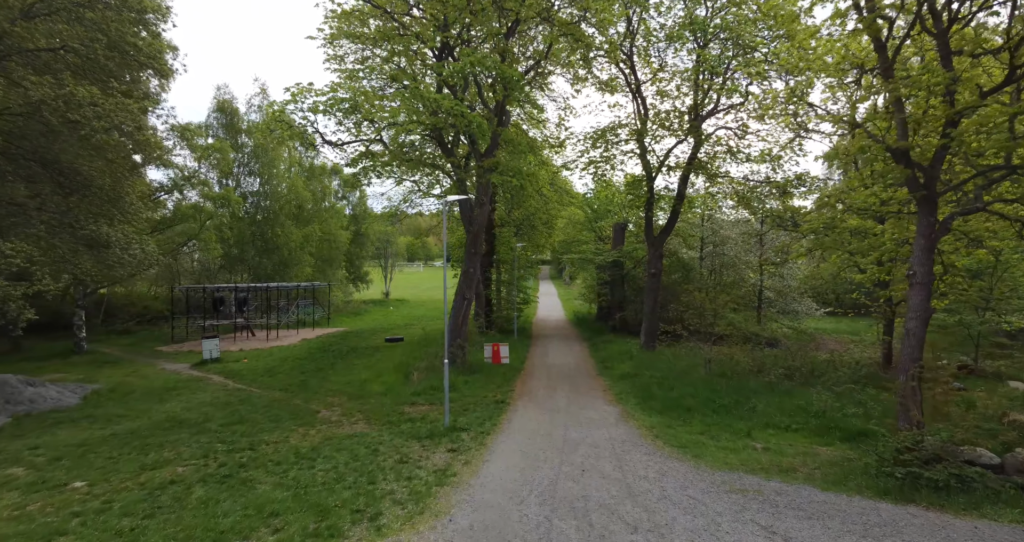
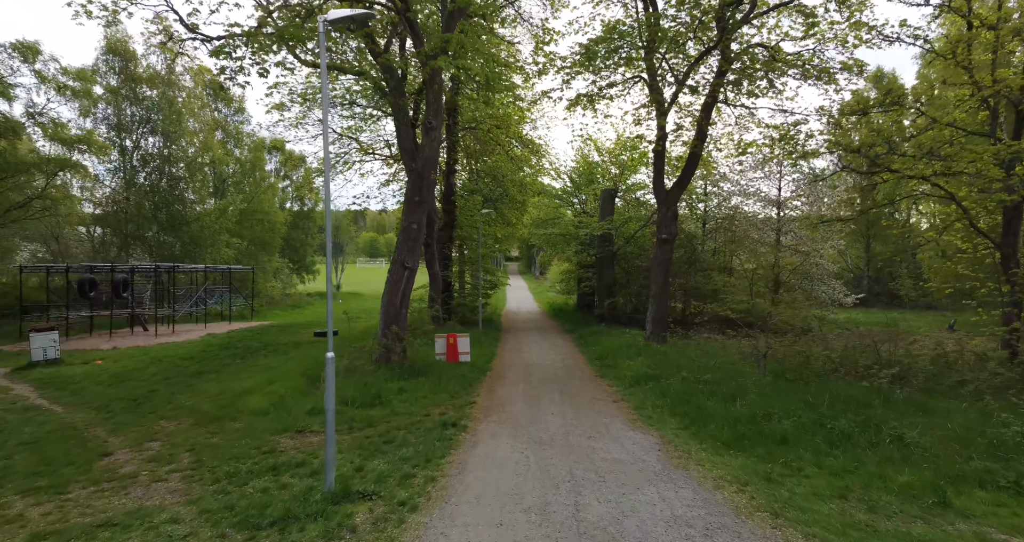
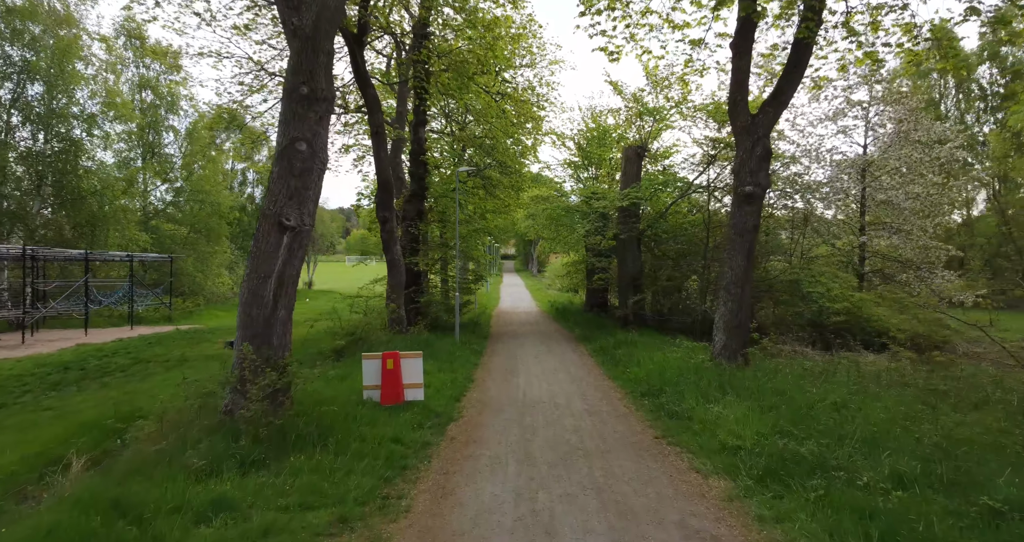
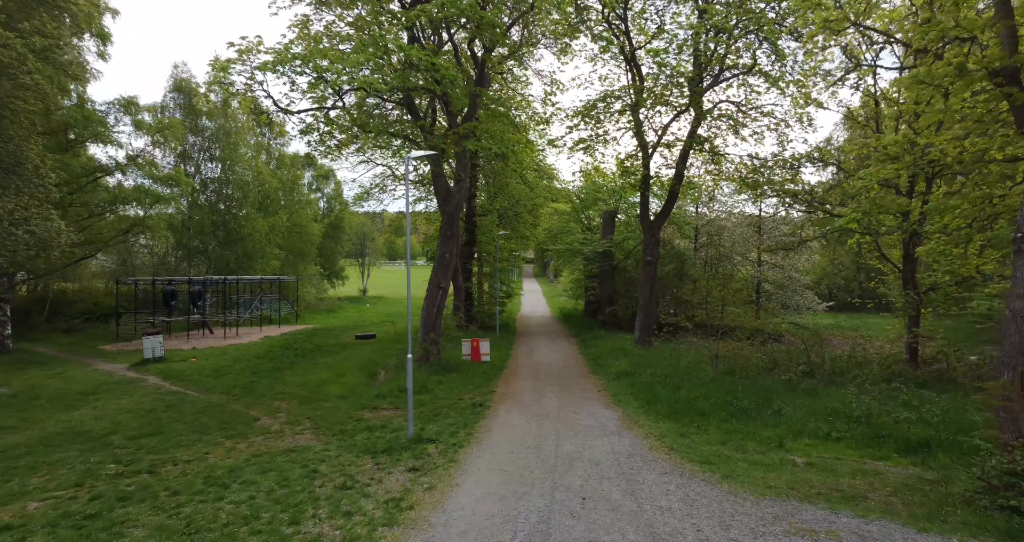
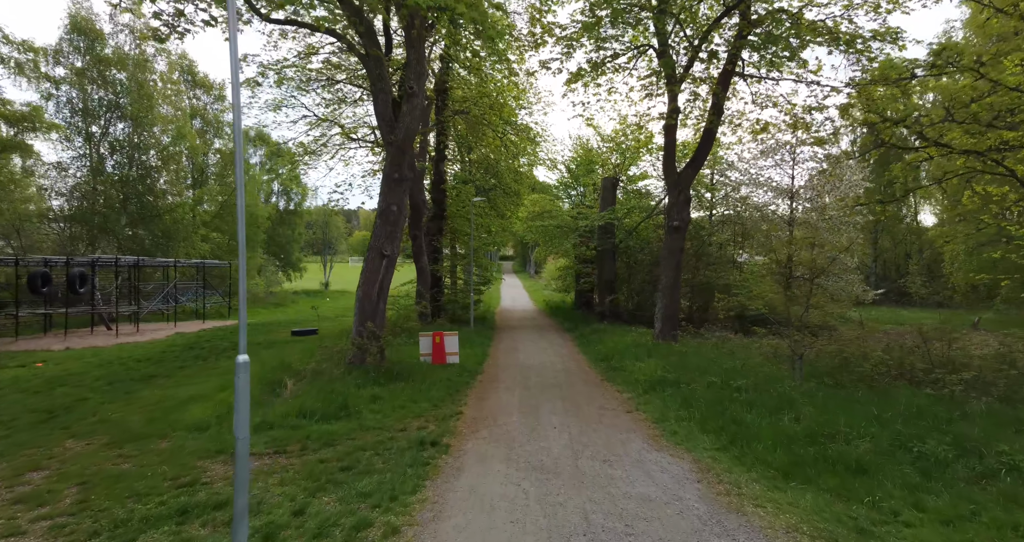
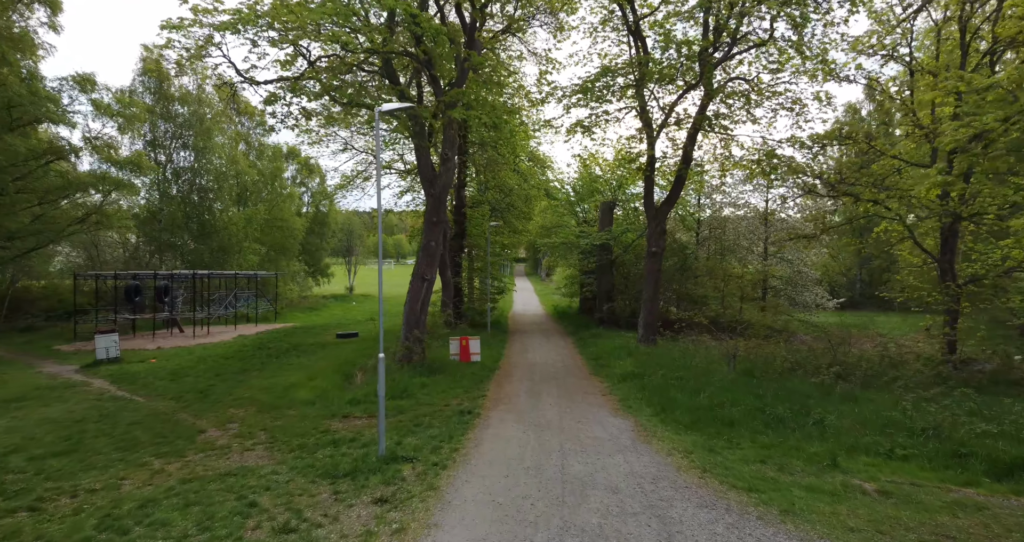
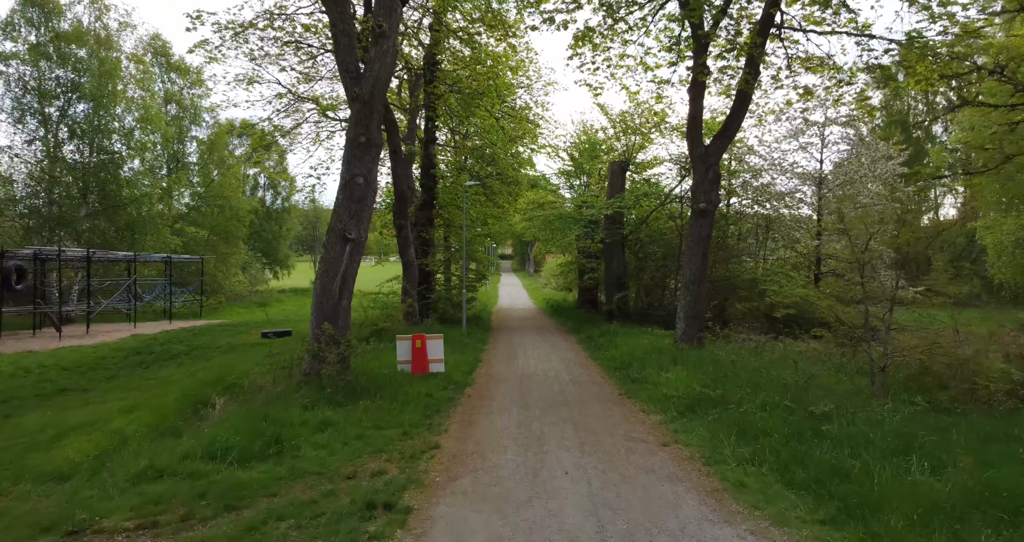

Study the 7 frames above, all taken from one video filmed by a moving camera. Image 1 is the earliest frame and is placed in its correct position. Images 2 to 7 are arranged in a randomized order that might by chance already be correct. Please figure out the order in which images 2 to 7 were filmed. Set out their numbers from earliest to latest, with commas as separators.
4, 6, 2, 5, 7, 3
